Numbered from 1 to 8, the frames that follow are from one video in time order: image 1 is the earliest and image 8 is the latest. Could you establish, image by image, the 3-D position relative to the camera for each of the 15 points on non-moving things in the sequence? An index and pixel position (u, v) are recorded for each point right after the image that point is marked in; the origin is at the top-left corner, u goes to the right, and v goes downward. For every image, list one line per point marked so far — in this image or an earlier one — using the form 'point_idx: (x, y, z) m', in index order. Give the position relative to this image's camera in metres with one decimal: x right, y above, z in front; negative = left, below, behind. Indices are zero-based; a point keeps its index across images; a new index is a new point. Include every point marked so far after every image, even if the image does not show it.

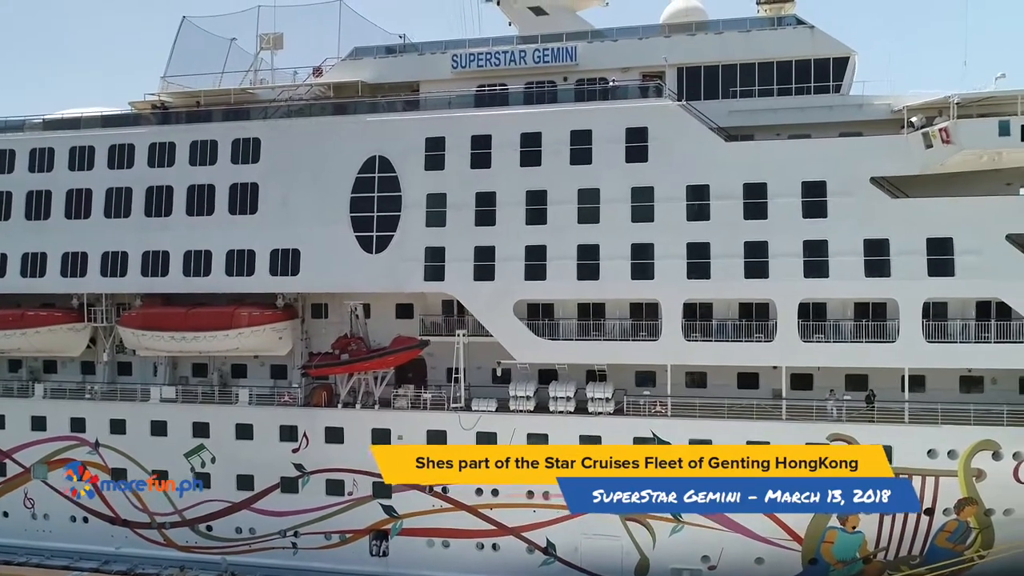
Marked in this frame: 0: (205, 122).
0: (-6.0, +3.3, +14.0) m
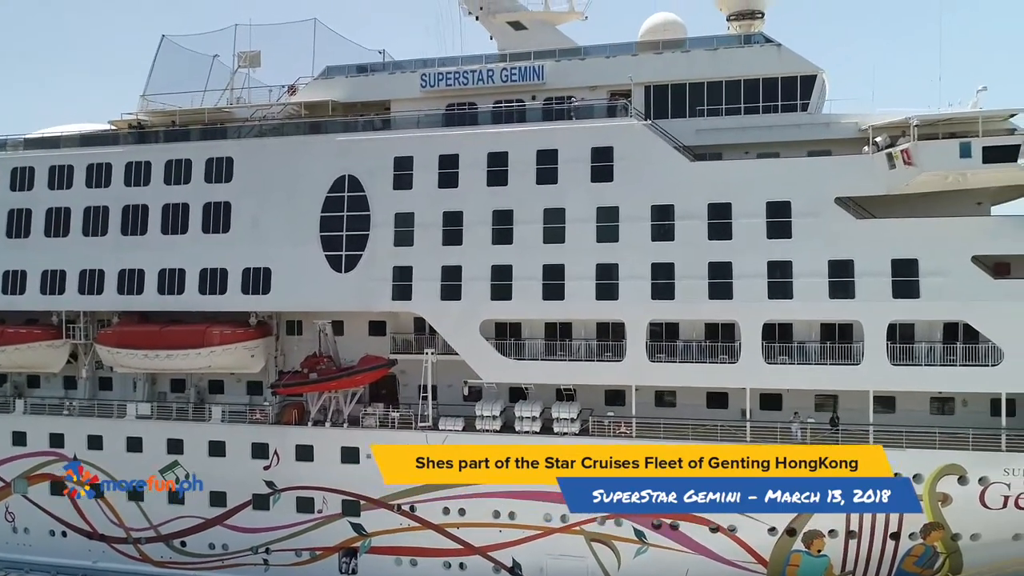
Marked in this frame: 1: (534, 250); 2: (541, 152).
0: (-6.6, +2.9, +14.1) m
1: (+0.4, +0.7, +12.2) m
2: (+0.5, +2.4, +12.4) m
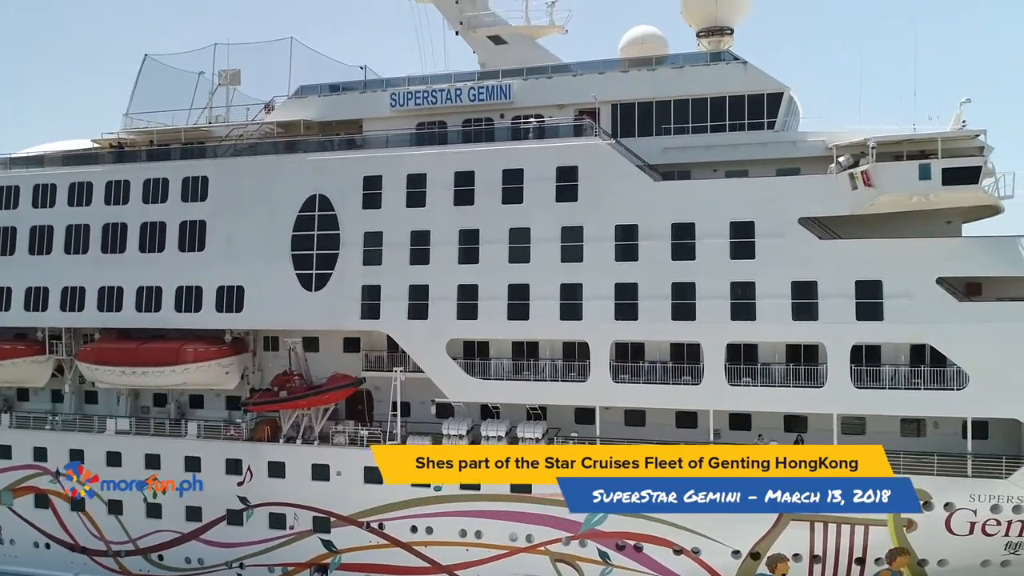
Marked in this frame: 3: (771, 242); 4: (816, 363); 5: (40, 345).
0: (-7.1, +2.6, +14.3) m
1: (-0.2, +0.3, +12.2) m
2: (-0.1, +2.0, +12.4) m
3: (+4.1, +0.7, +11.2) m
4: (+4.9, -1.2, +11.5) m
5: (-9.8, -1.2, +14.8) m
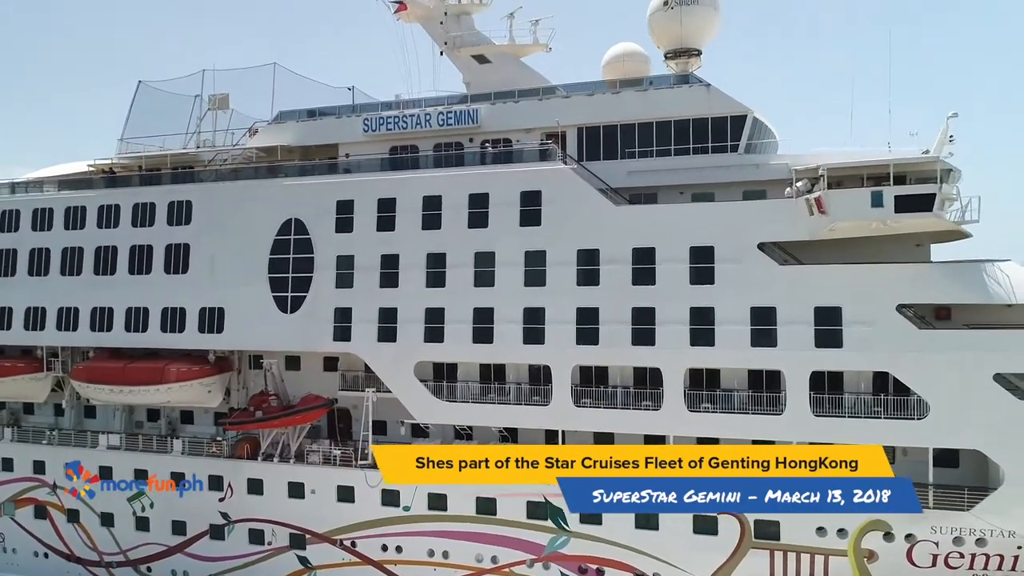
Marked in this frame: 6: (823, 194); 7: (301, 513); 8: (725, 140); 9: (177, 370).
0: (-7.6, +2.1, +14.8) m
1: (-0.8, -0.1, +12.4) m
2: (-0.7, +1.6, +12.5) m
3: (+3.4, +0.3, +11.1) m
4: (+4.3, -1.6, +11.4) m
5: (-10.3, -1.6, +15.5) m
6: (+4.4, +1.3, +10.5) m
7: (-4.0, -4.2, +13.4) m
8: (+3.6, +2.5, +11.9) m
9: (-6.5, -1.6, +13.8) m
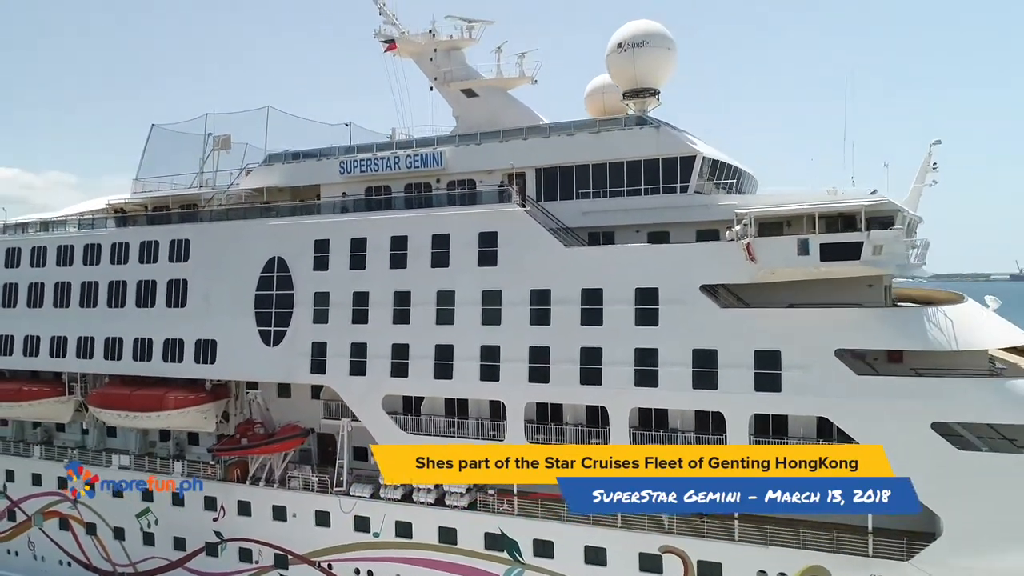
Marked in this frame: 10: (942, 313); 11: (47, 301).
0: (-8.1, +1.4, +16.0) m
1: (-1.5, -0.8, +12.9) m
2: (-1.4, +0.9, +13.0) m
3: (+2.6, -0.3, +11.3) m
4: (+3.4, -2.3, +11.4) m
5: (-10.7, -2.4, +16.9) m
6: (+3.5, +0.7, +10.6) m
7: (-4.6, -4.9, +14.2) m
8: (+2.8, +1.8, +12.1) m
9: (-7.1, -2.3, +14.9) m
10: (+6.1, -0.4, +10.1) m
11: (-11.1, -0.3, +16.9) m
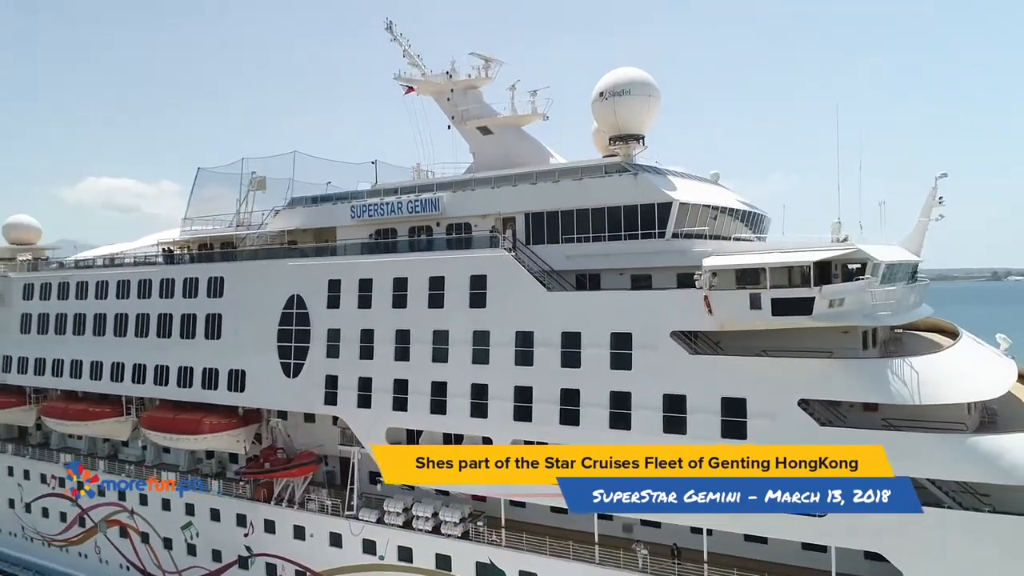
0: (-7.8, +0.6, +17.5) m
1: (-1.7, -1.5, +13.7) m
2: (-1.6, +0.2, +13.8) m
3: (+2.2, -1.1, +11.6) m
4: (+3.1, -3.0, +11.6) m
5: (-10.3, -3.2, +18.7) m
6: (+3.0, -0.1, +10.8) m
7: (-4.5, -5.7, +15.3) m
8: (+2.5, +1.1, +12.3) m
9: (-6.9, -3.1, +16.3) m
10: (+5.6, -1.1, +10.0) m
11: (-10.7, -1.1, +18.8) m
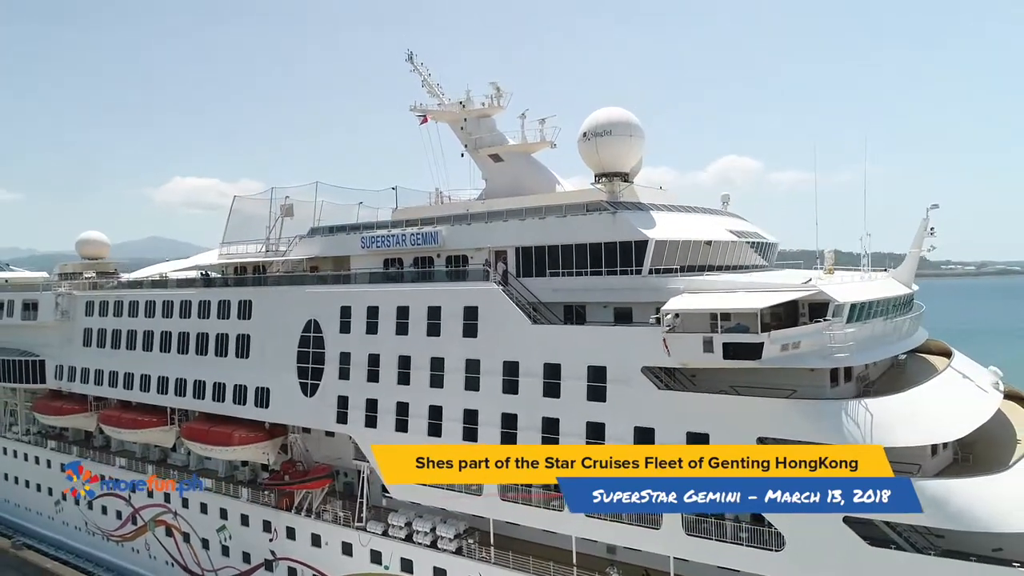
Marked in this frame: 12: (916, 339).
0: (-7.6, +0.1, +19.0) m
1: (-1.8, -2.1, +14.6) m
2: (-1.7, -0.4, +14.7) m
3: (+1.8, -1.7, +12.1) m
4: (+2.7, -3.6, +12.1) m
5: (-9.9, -3.7, +20.4) m
6: (+2.5, -0.7, +11.2) m
7: (-4.5, -6.3, +16.5) m
8: (+2.2, +0.5, +12.8) m
9: (-6.8, -3.7, +17.7) m
10: (+5.1, -1.7, +10.2) m
11: (-10.3, -1.7, +20.5) m
12: (+8.6, -1.0, +15.1) m
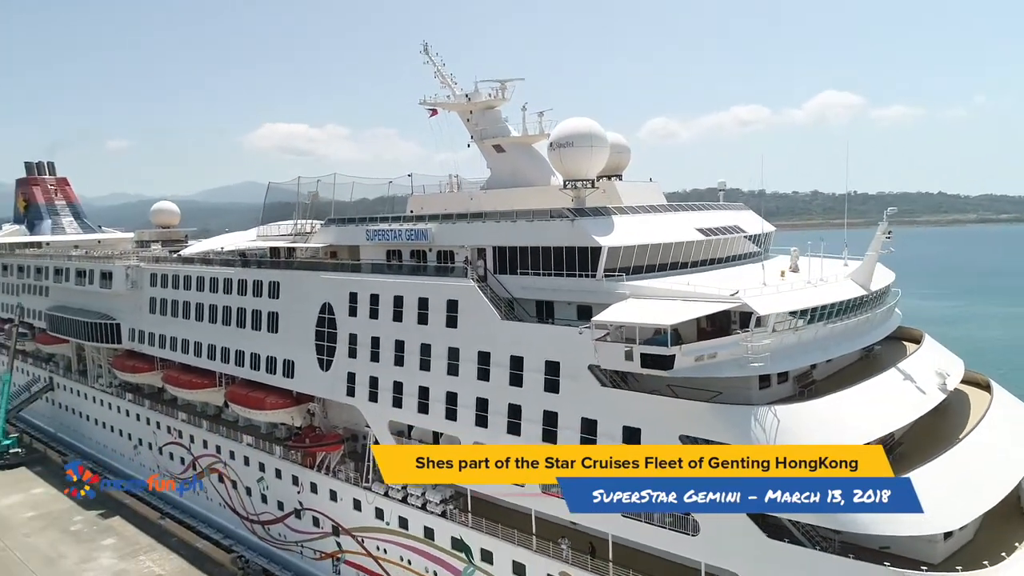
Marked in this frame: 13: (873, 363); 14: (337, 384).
0: (-7.5, +0.6, +21.1) m
1: (-2.3, -2.0, +16.3) m
2: (-2.1, -0.3, +16.3) m
3: (+1.1, -1.8, +13.4) m
4: (+2.0, -3.7, +13.5) m
5: (-9.6, -3.0, +23.1) m
6: (+1.7, -0.9, +12.4) m
7: (-4.7, -5.9, +18.9) m
8: (+1.5, +0.4, +13.9) m
9: (-6.9, -3.2, +20.1) m
10: (+4.1, -2.0, +11.2) m
11: (-10.0, -1.0, +23.1) m
12: (+8.2, -1.0, +15.6) m
13: (+8.1, -1.7, +15.9) m
14: (-4.5, -2.5, +18.3) m
